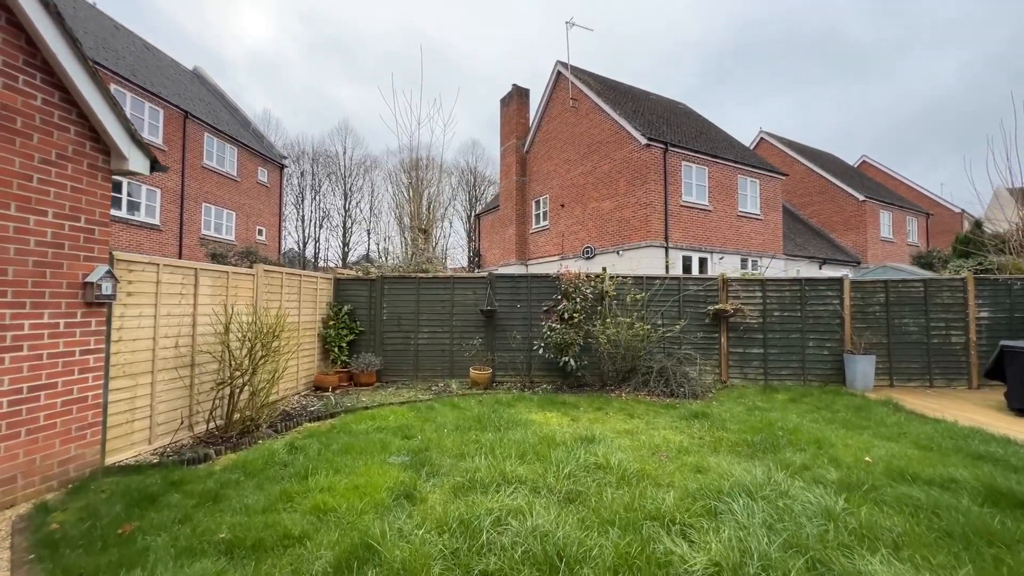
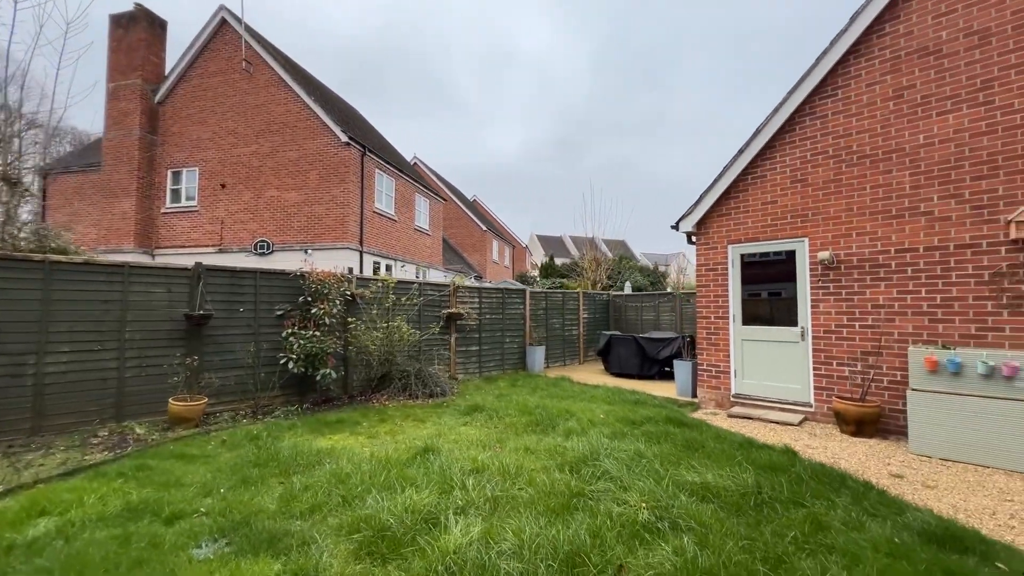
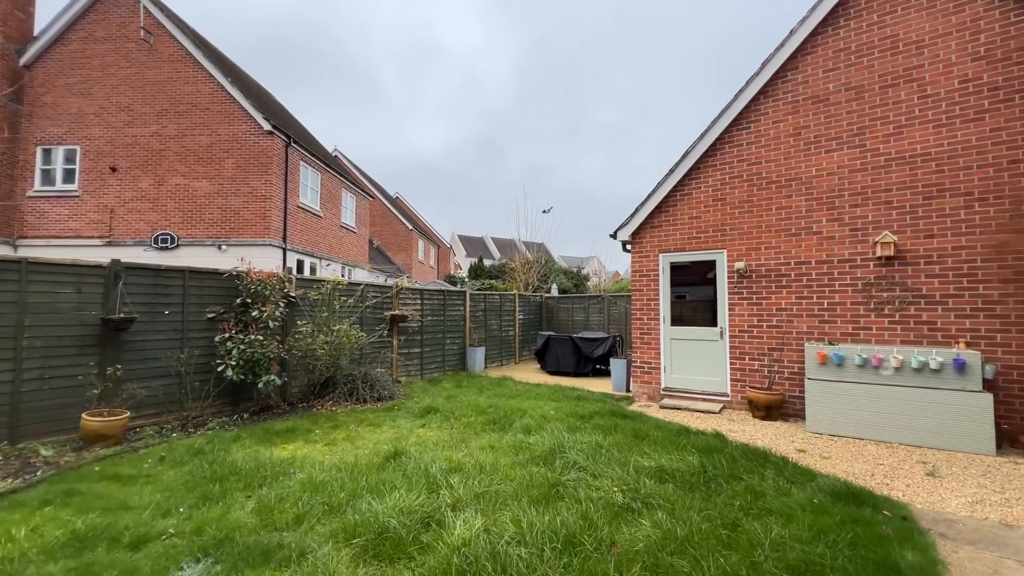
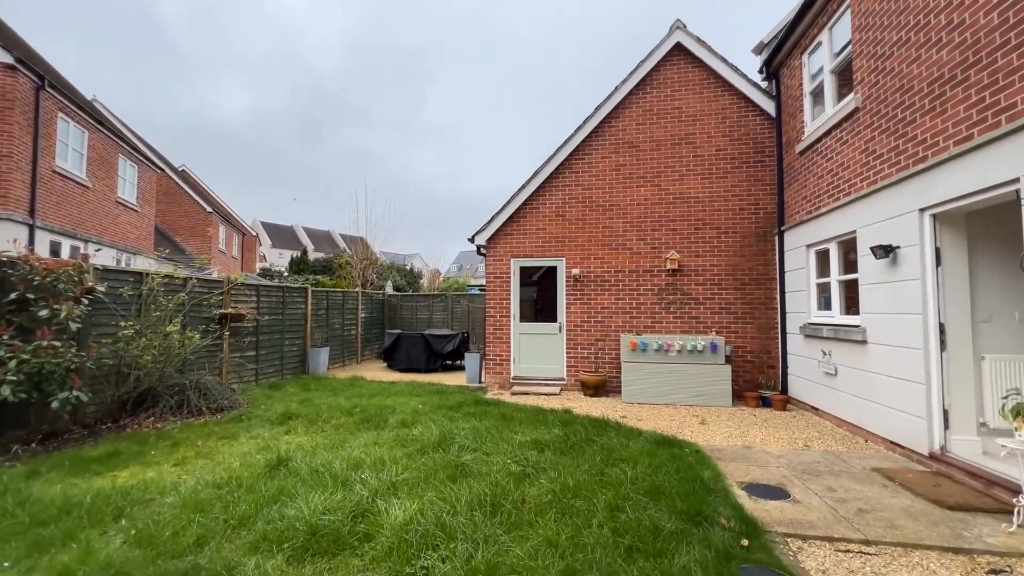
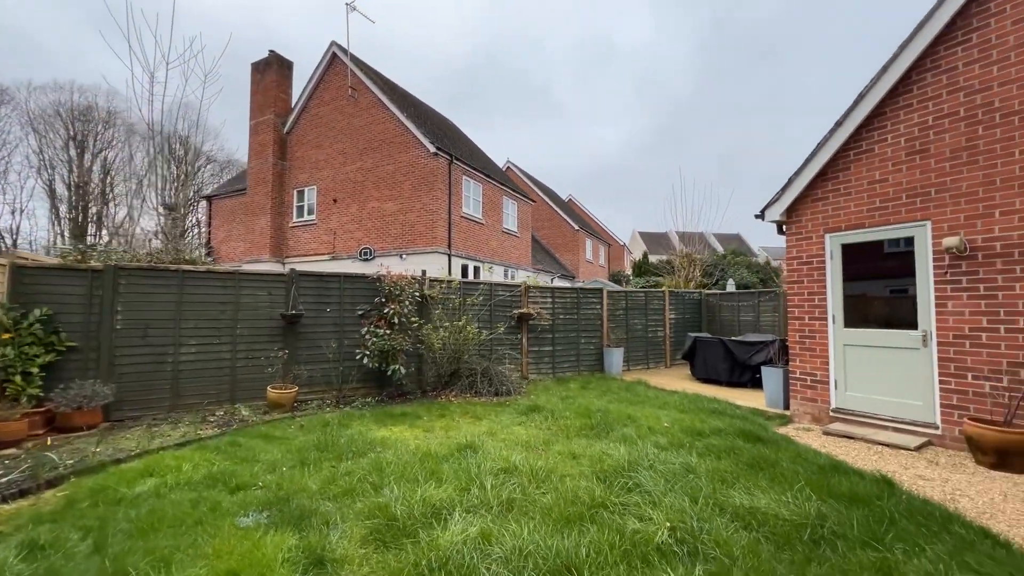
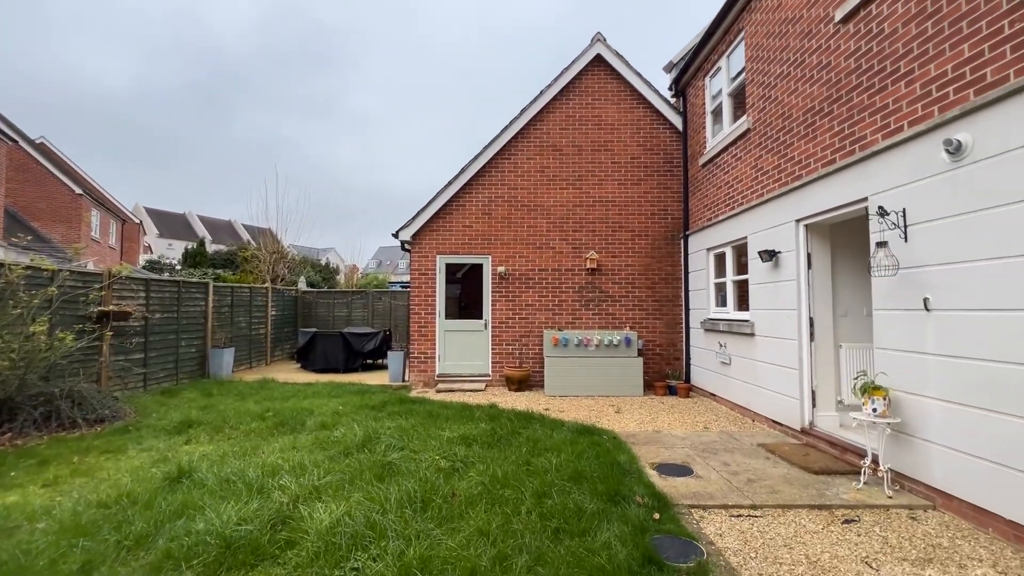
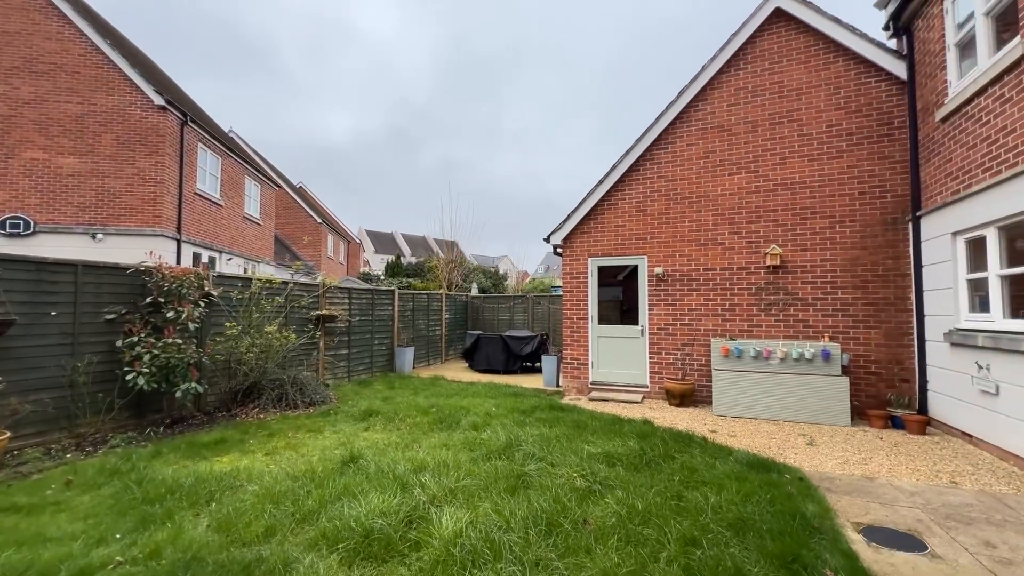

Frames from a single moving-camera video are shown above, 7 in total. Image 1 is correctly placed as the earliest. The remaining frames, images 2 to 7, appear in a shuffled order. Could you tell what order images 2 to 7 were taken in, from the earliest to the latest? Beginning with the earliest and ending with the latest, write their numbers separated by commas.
5, 2, 3, 7, 4, 6
